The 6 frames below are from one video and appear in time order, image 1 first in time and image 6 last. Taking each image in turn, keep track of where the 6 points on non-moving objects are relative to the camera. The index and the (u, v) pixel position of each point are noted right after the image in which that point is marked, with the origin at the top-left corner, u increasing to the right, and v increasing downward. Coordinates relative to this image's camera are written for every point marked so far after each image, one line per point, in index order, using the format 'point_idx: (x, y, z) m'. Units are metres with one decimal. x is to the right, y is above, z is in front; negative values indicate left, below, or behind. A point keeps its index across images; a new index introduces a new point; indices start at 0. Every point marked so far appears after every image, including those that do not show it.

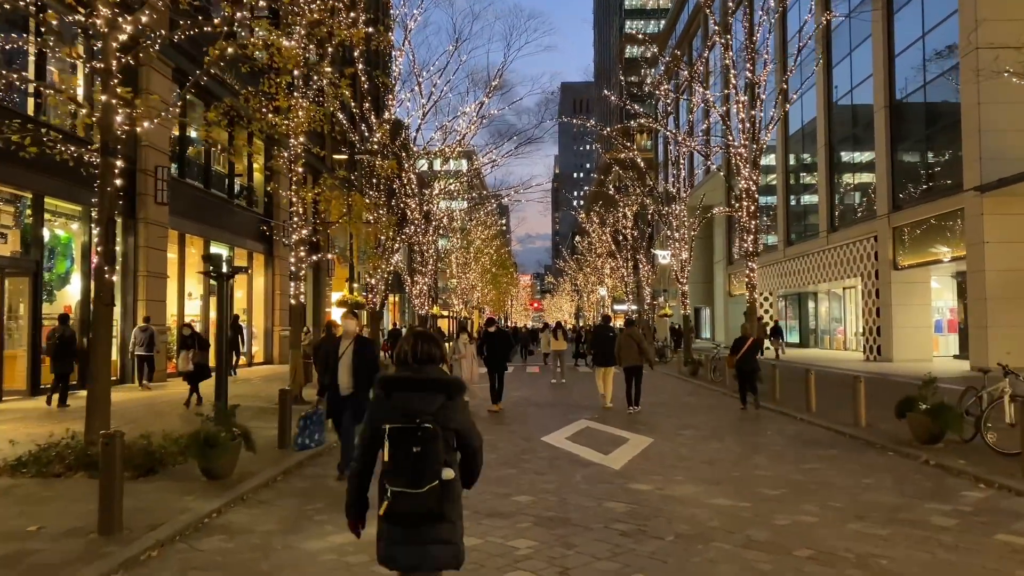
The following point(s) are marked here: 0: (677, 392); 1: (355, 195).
0: (+3.9, -2.5, +18.7) m
1: (-3.2, +1.8, +15.6) m
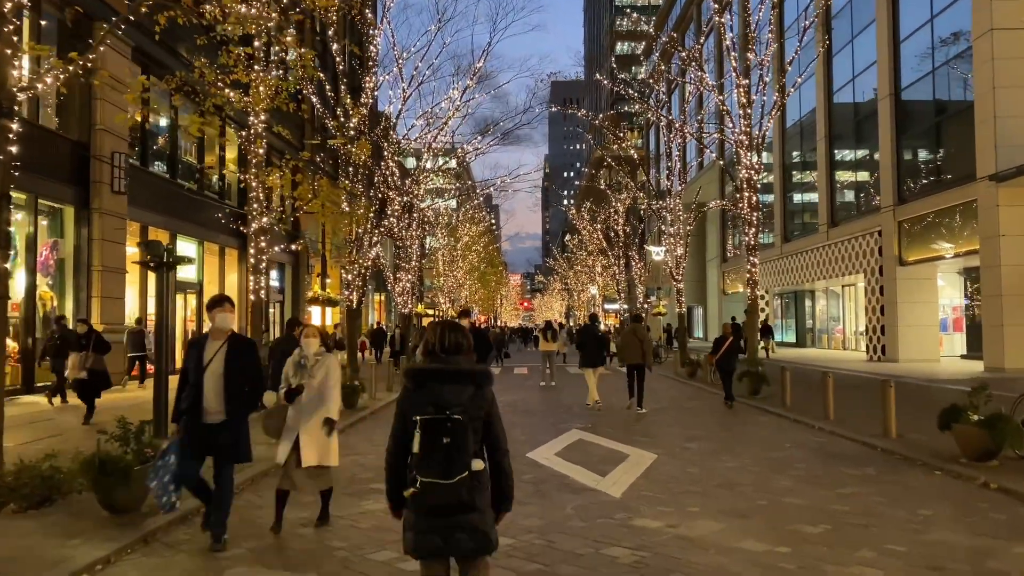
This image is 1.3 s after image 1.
0: (+3.6, -2.3, +17.3) m
1: (-3.5, +1.9, +14.2) m
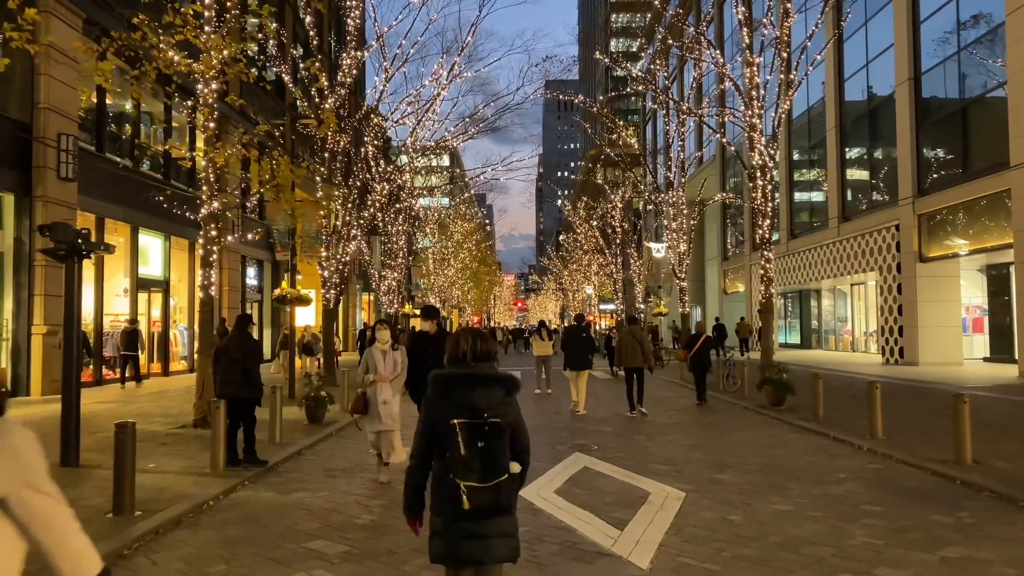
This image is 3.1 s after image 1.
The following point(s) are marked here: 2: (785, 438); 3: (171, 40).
0: (+3.4, -2.3, +15.4) m
1: (-3.6, +2.0, +12.3) m
2: (+3.6, -2.0, +10.4) m
3: (-5.0, +3.7, +11.7) m
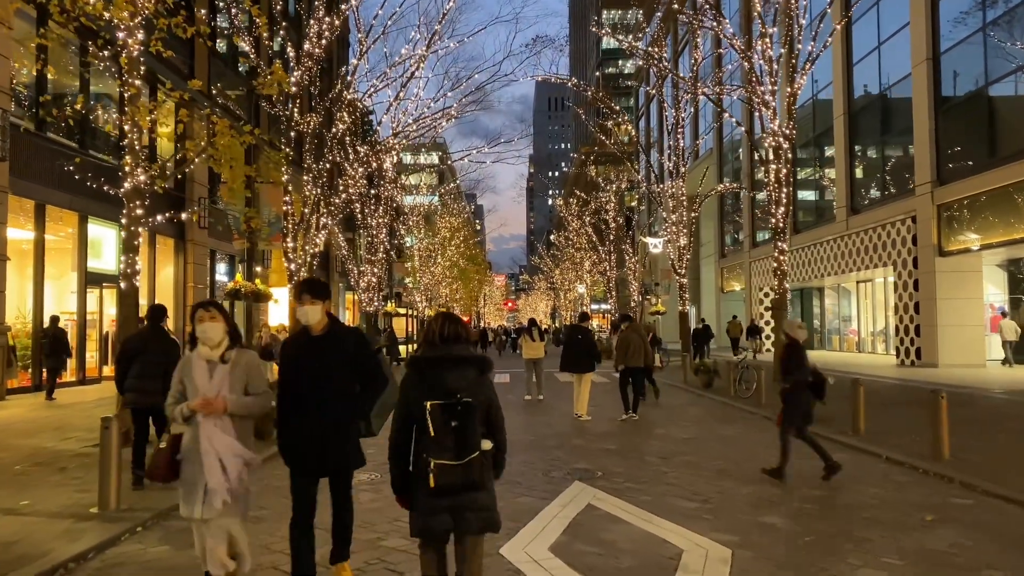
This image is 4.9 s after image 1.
0: (+3.2, -2.2, +13.6) m
1: (-3.8, +2.1, +10.3) m
2: (+3.4, -1.9, +8.5) m
3: (-5.2, +3.8, +9.8) m
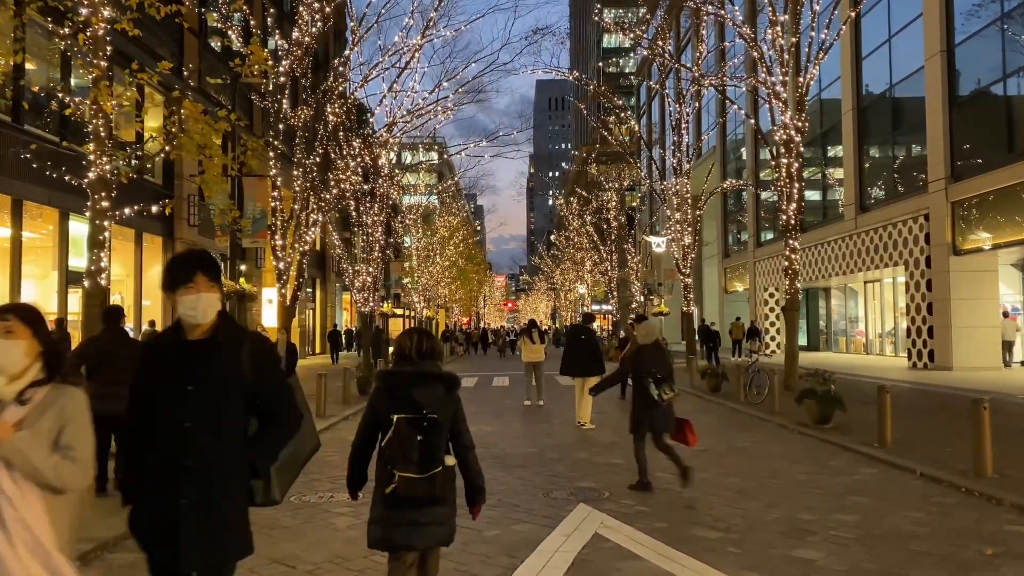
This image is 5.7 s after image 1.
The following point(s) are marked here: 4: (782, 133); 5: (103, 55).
0: (+3.2, -2.2, +12.8) m
1: (-3.8, +2.2, +9.6) m
2: (+3.4, -1.8, +7.7) m
3: (-5.3, +3.8, +9.0) m
4: (+5.9, +3.4, +17.3) m
5: (-4.8, +2.7, +9.3) m
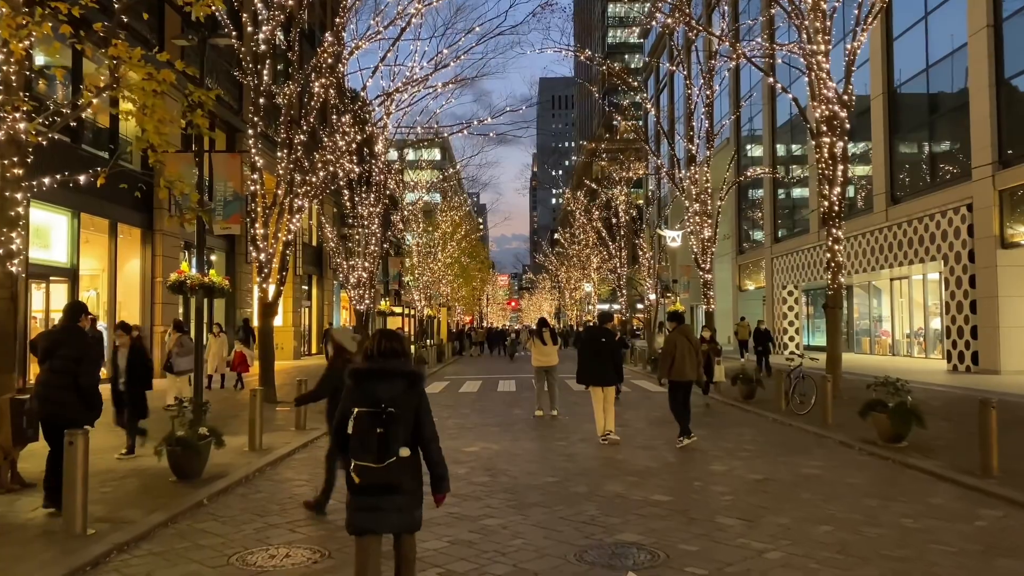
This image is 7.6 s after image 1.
0: (+3.3, -2.1, +11.0) m
1: (-3.7, +2.3, +7.7) m
2: (+3.5, -1.8, +5.9) m
3: (-5.1, +3.9, +7.2) m
4: (+6.1, +3.5, +15.5) m
5: (-4.6, +2.8, +7.5) m
